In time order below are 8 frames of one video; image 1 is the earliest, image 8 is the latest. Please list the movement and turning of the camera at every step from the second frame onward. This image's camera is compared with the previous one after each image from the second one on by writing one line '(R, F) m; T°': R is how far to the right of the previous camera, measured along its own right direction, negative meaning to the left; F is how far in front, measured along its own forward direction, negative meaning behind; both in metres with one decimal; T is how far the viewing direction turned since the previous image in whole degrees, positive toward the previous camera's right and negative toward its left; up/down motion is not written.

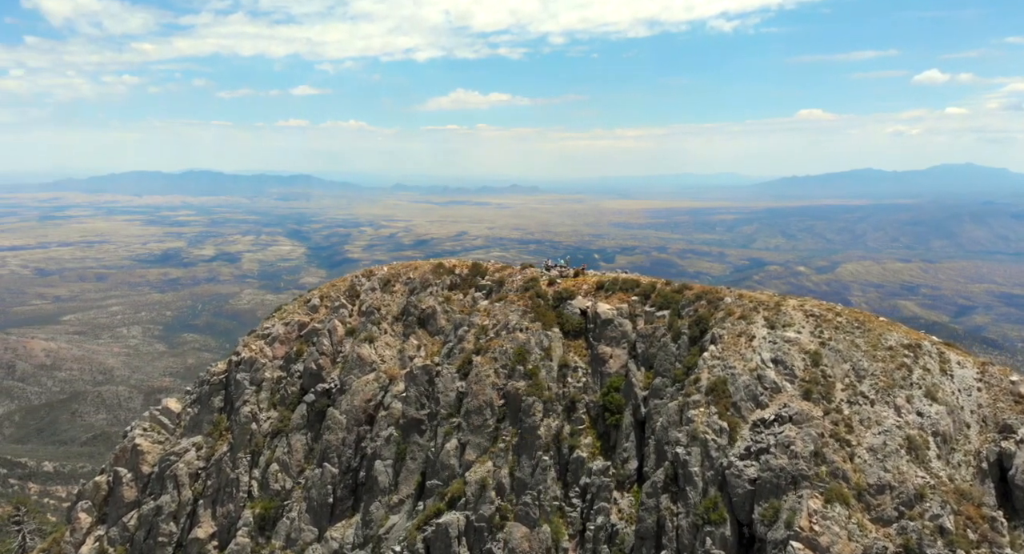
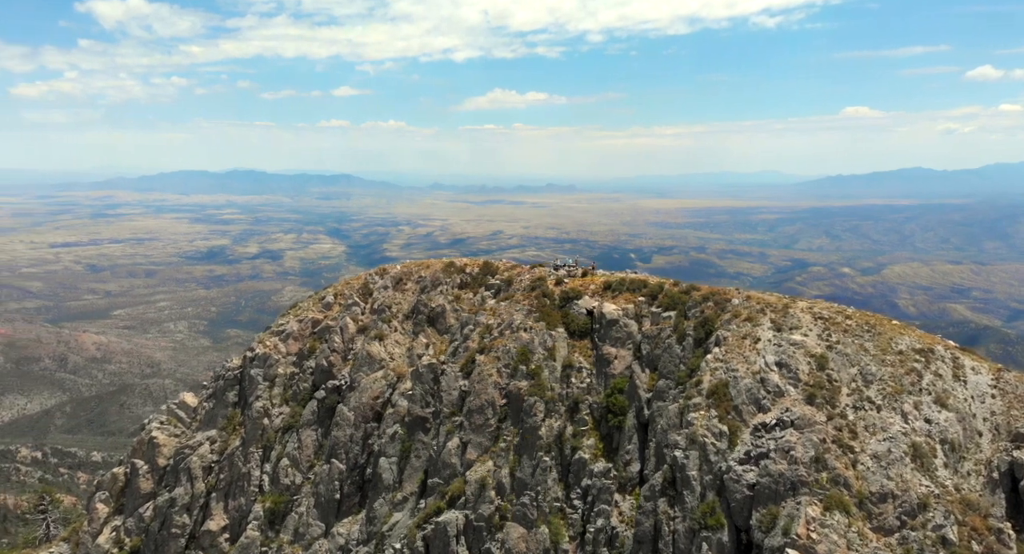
(+2.1, +0.2) m; -3°
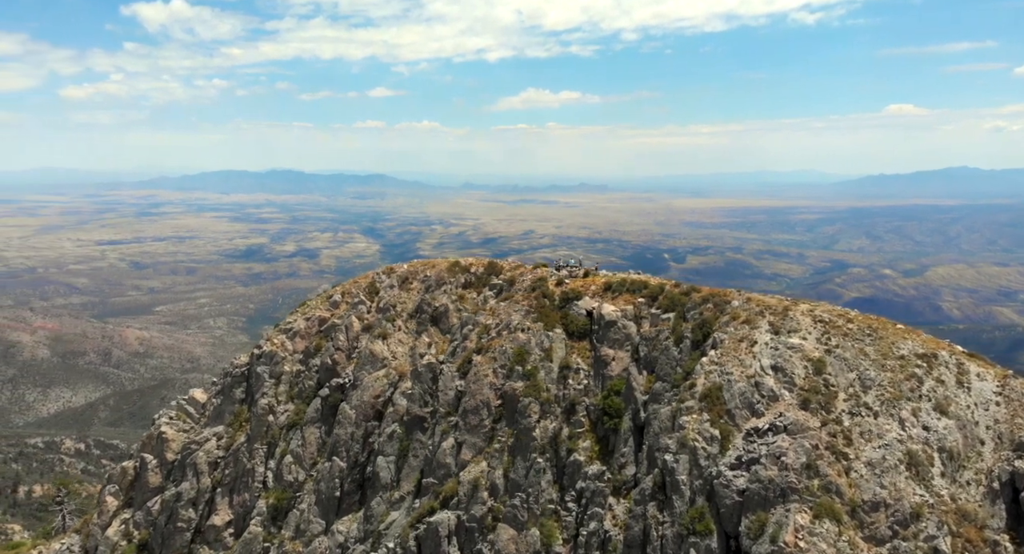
(+2.3, +0.2) m; -3°
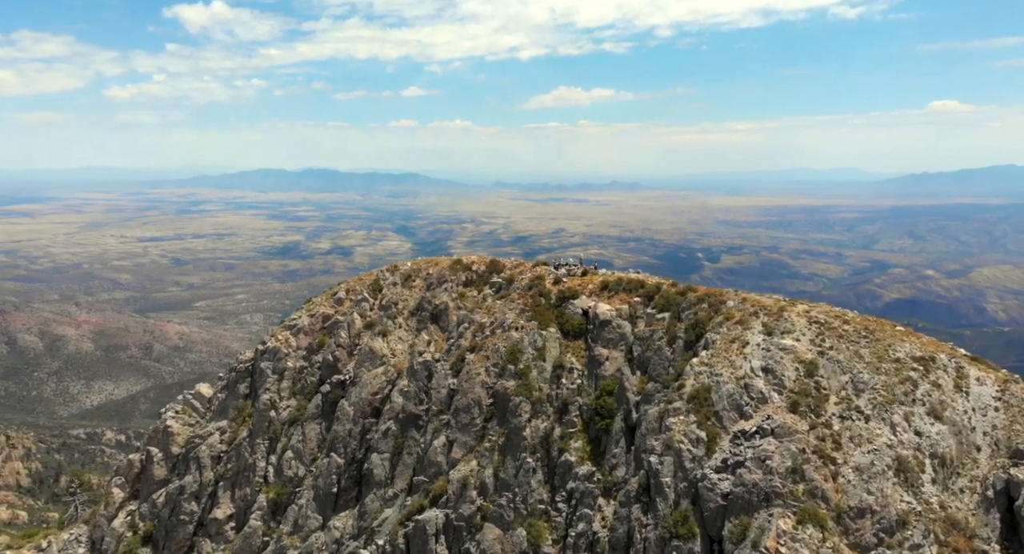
(+2.4, +0.3) m; -3°
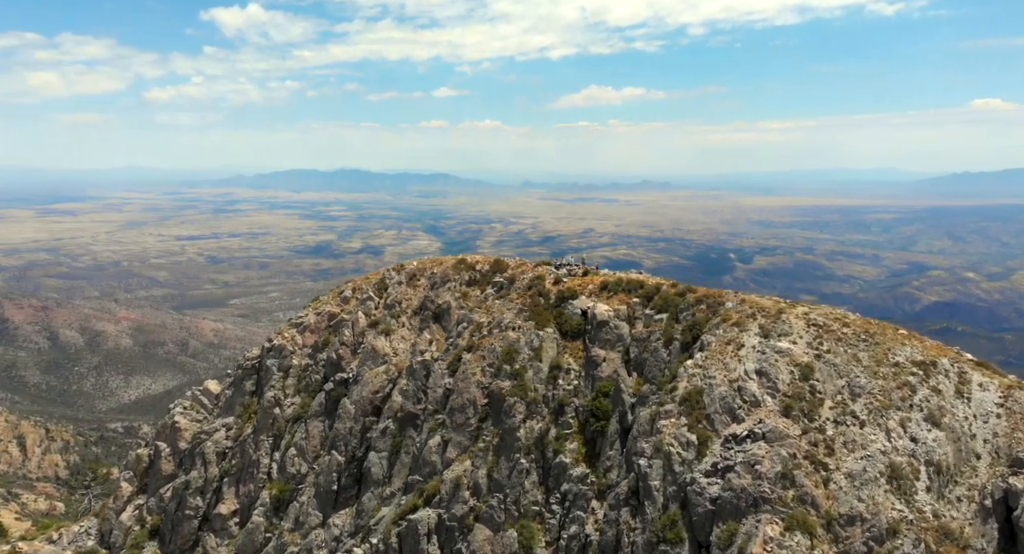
(+2.1, +0.3) m; -2°
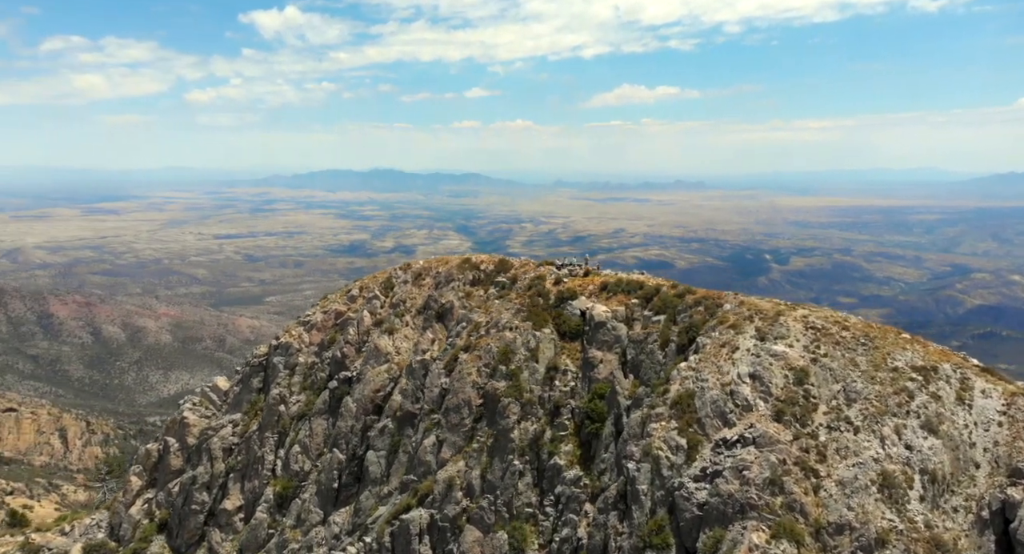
(+2.2, +0.3) m; -3°
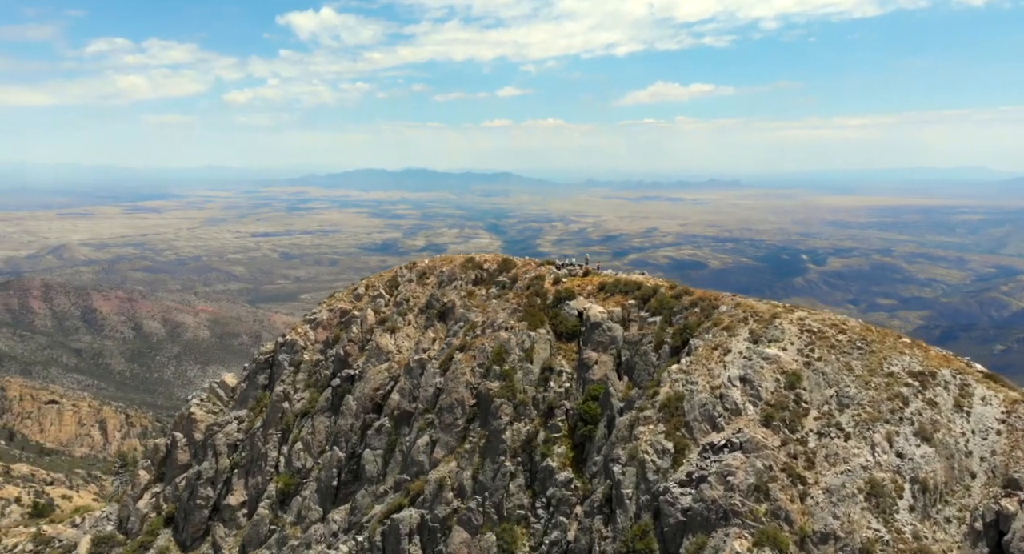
(+2.3, +0.4) m; -3°
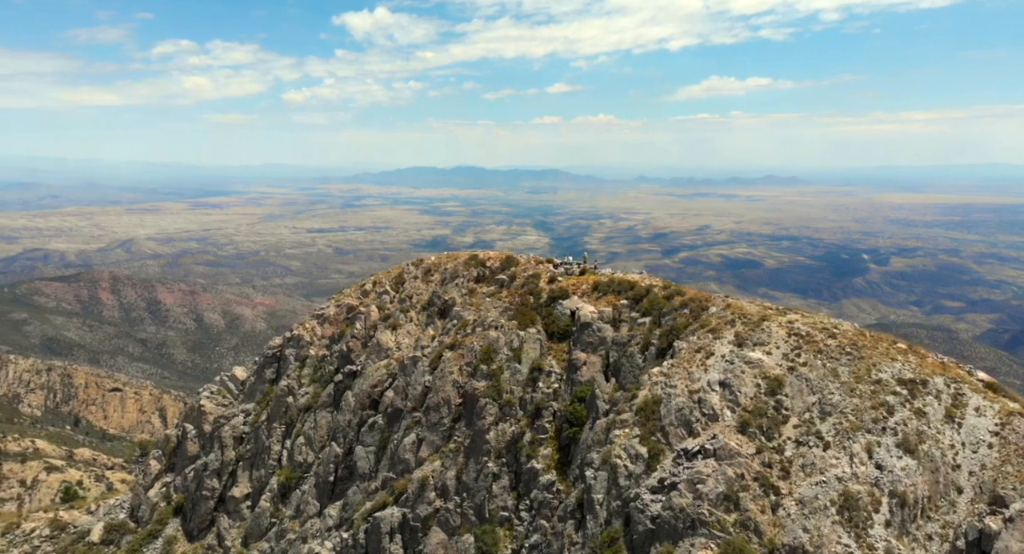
(+3.7, +0.8) m; -4°
